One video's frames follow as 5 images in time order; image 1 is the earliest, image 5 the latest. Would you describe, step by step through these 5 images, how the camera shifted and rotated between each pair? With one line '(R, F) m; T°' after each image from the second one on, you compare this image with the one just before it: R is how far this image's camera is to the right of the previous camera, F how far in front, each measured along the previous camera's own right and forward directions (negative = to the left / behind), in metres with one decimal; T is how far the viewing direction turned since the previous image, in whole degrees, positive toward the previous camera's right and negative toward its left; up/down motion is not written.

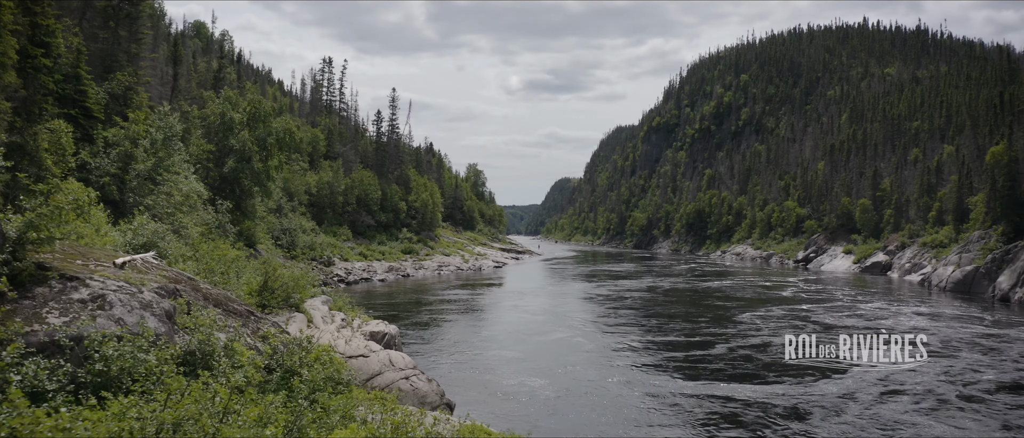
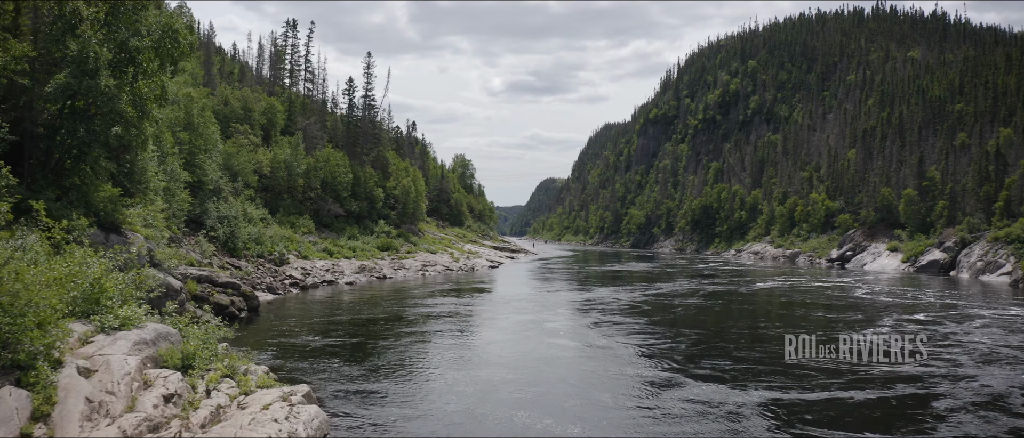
(-1.9, +12.7) m; +2°
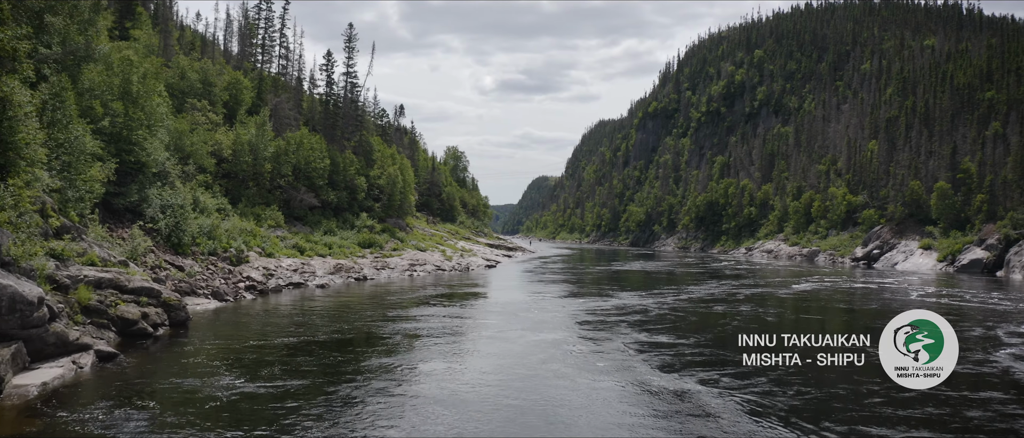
(-0.9, +7.2) m; +1°
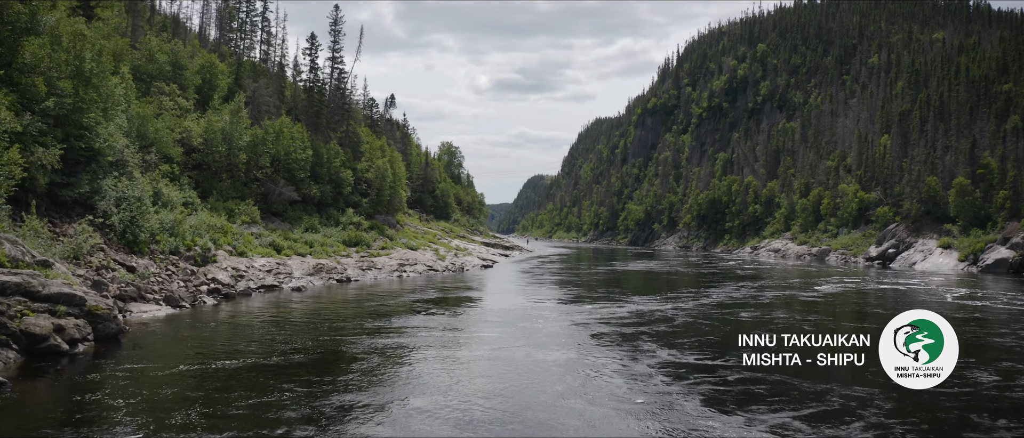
(-0.3, +3.9) m; +1°
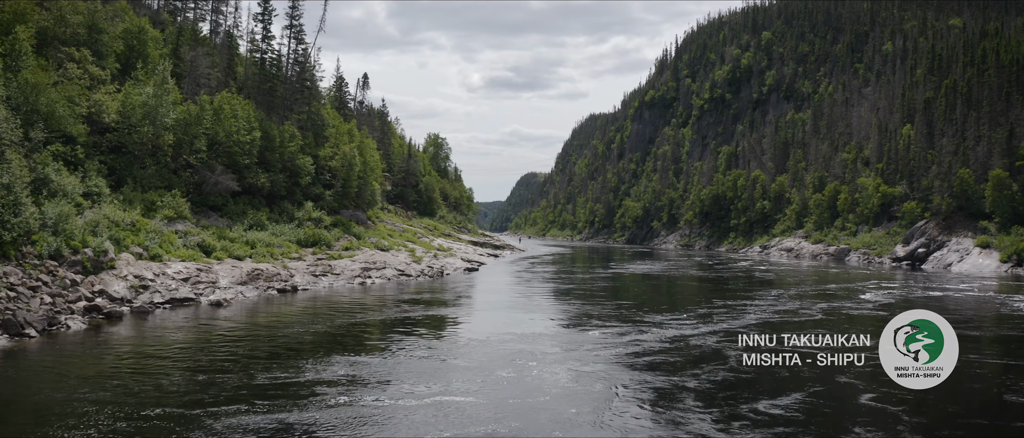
(+0.3, +7.3) m; +1°
